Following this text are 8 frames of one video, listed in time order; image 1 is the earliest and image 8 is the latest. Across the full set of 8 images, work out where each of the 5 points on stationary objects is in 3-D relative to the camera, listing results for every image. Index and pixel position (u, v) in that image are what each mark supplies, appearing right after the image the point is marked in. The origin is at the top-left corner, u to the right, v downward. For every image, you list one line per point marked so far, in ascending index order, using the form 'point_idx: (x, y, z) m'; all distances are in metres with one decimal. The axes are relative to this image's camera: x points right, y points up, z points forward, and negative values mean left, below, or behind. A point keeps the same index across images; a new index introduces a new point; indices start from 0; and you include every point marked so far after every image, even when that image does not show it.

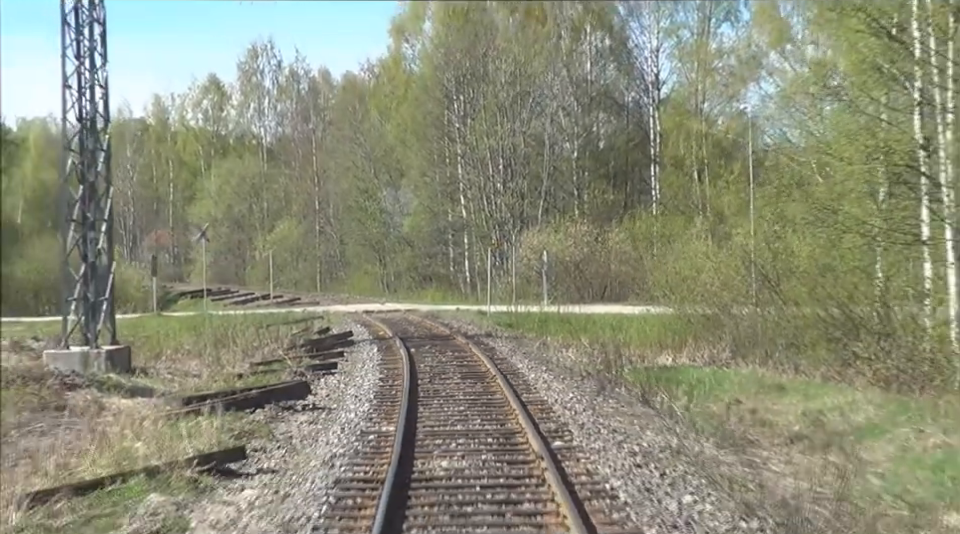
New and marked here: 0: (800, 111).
0: (+6.2, +3.1, +18.4) m
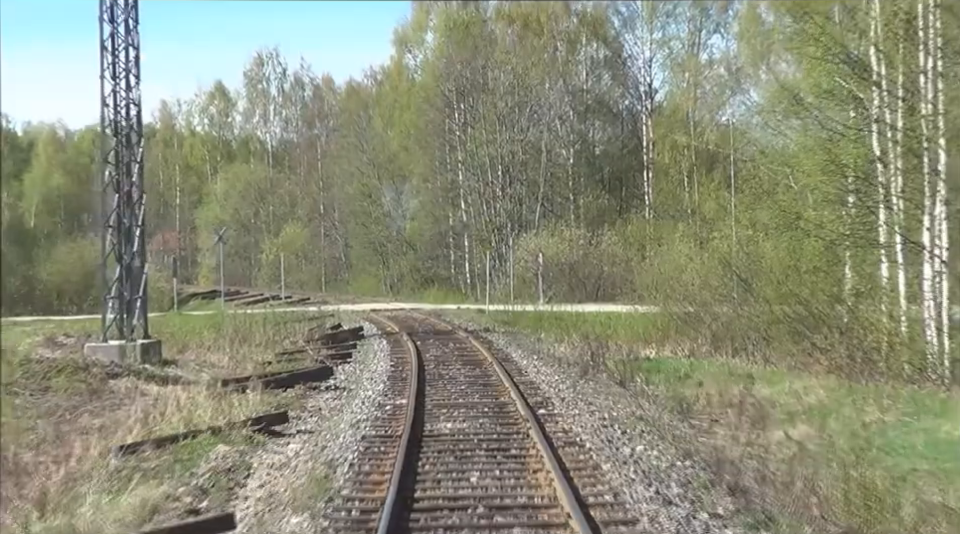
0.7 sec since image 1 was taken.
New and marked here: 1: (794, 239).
0: (+6.2, +3.0, +20.2) m
1: (+5.9, +0.5, +17.7) m
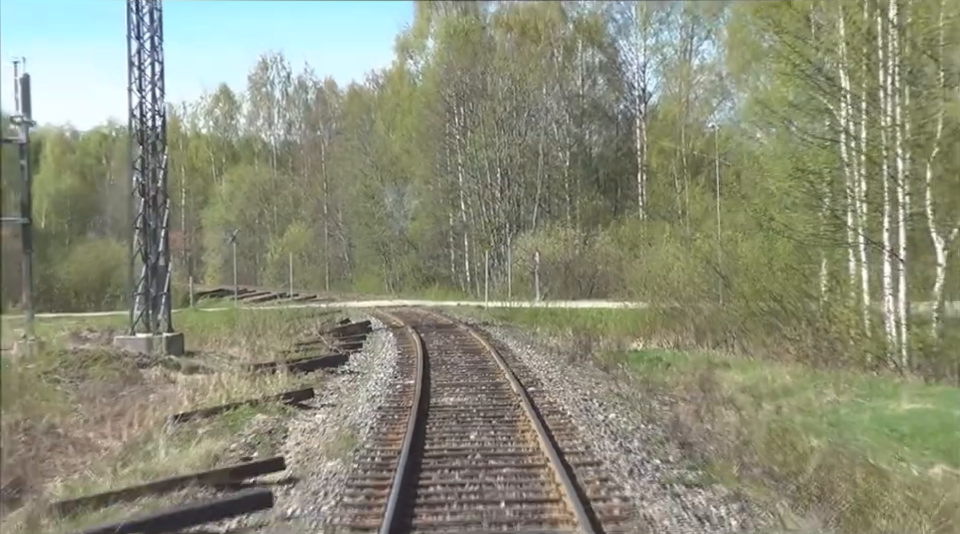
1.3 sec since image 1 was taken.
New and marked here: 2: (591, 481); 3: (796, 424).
0: (+6.1, +3.1, +21.7) m
1: (+5.8, +0.6, +19.3) m
2: (+0.8, -1.5, +6.8) m
3: (+3.7, -1.8, +11.2) m
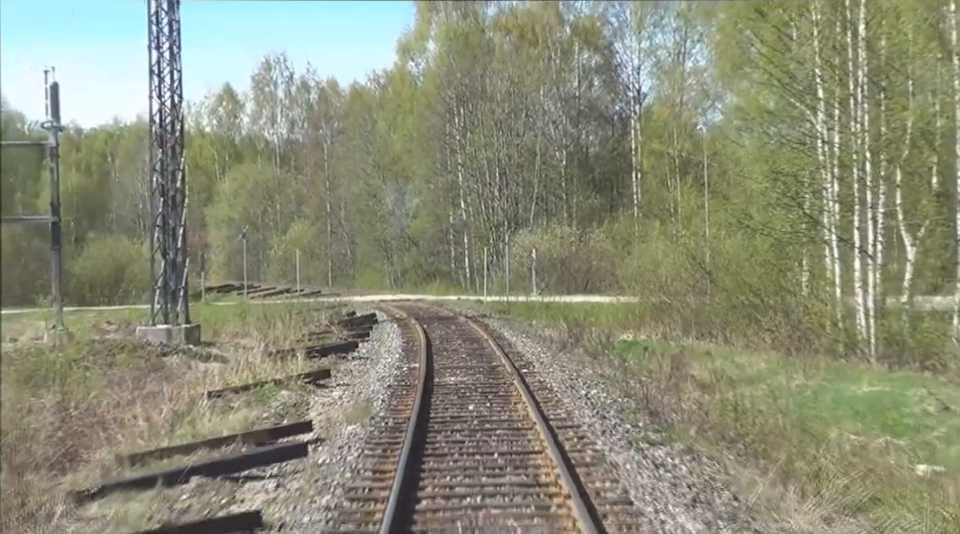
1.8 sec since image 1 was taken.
0: (+6.1, +3.2, +23.1) m
1: (+5.8, +0.7, +20.6) m
2: (+0.8, -1.5, +8.1) m
3: (+3.7, -1.7, +12.5) m
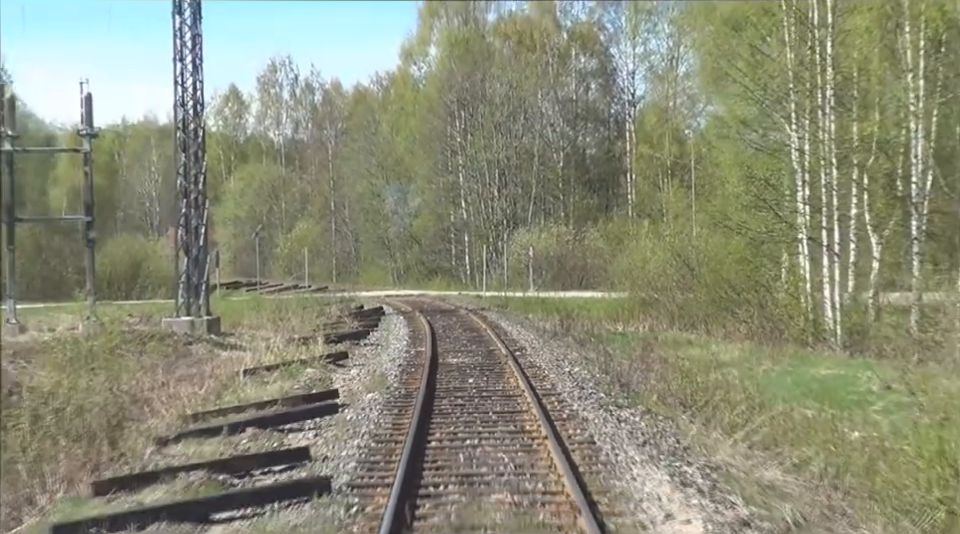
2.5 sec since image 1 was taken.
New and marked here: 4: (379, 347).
0: (+6.1, +3.3, +24.8) m
1: (+5.8, +0.7, +22.4) m
2: (+0.8, -1.4, +9.9) m
3: (+3.6, -1.7, +14.3) m
4: (-1.7, -1.4, +16.0) m
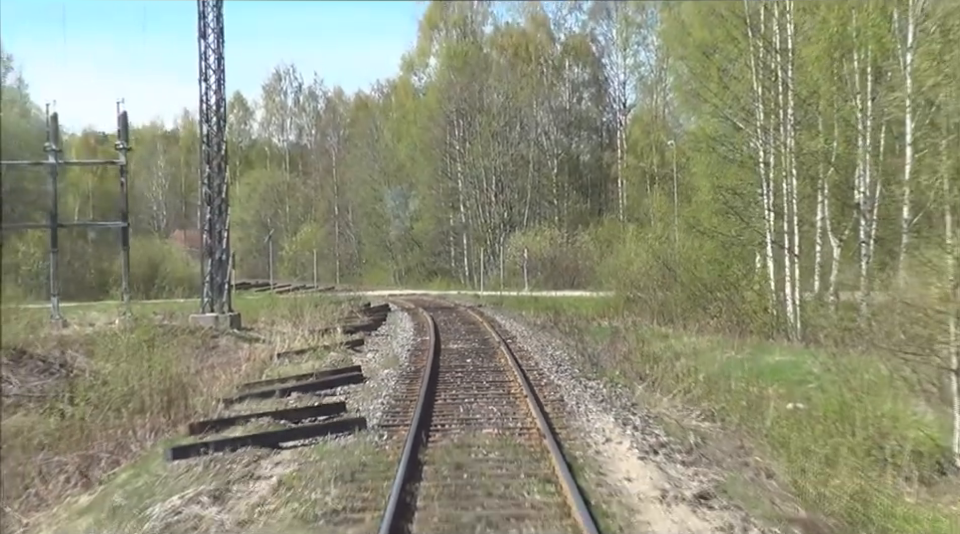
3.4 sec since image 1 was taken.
0: (+6.0, +3.3, +27.2) m
1: (+5.7, +0.7, +24.7) m
2: (+0.7, -1.4, +12.2) m
3: (+3.6, -1.7, +16.7) m
4: (-1.8, -1.4, +18.4) m
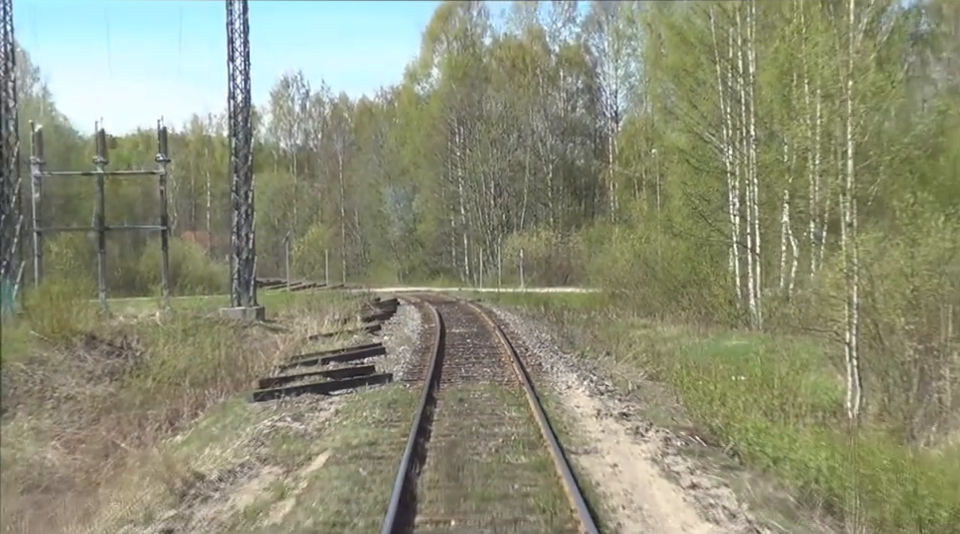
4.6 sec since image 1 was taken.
0: (+6.0, +3.3, +30.3) m
1: (+5.7, +0.8, +27.8) m
2: (+0.7, -1.3, +15.3) m
3: (+3.5, -1.6, +19.8) m
4: (-1.8, -1.3, +21.5) m
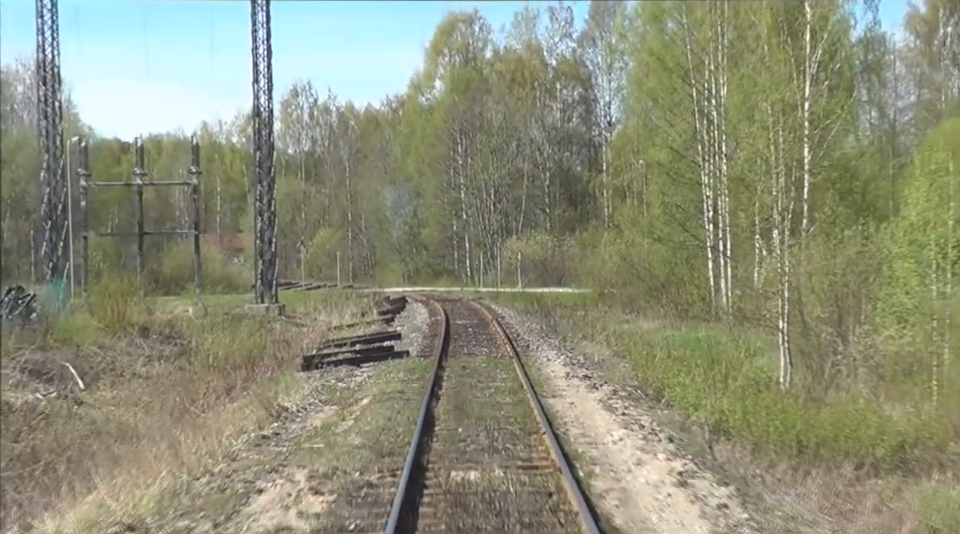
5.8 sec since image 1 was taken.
0: (+6.0, +3.3, +33.4) m
1: (+5.7, +0.7, +30.9) m
2: (+0.7, -1.3, +18.4) m
3: (+3.5, -1.6, +22.8) m
4: (-1.8, -1.3, +24.6) m
